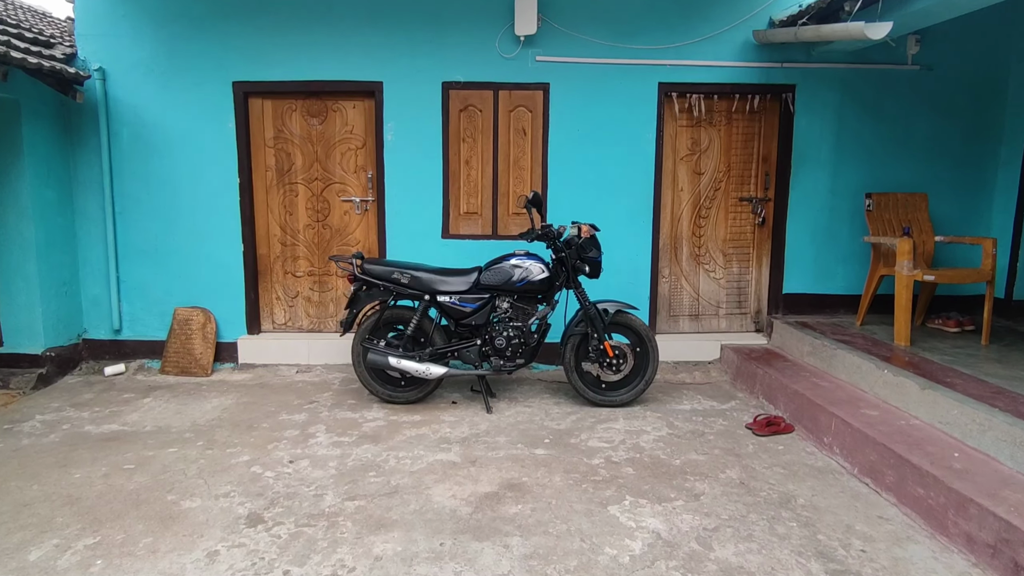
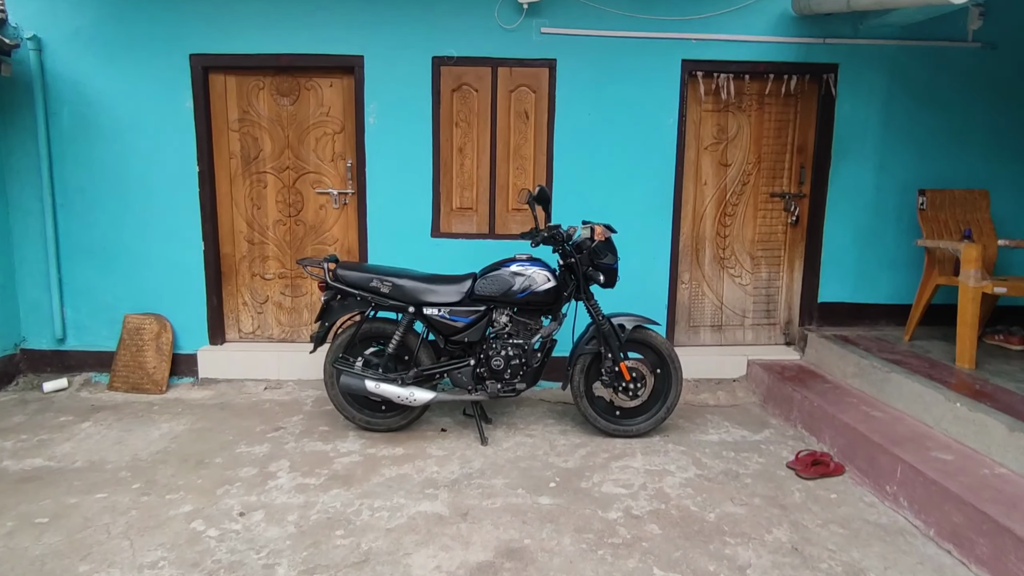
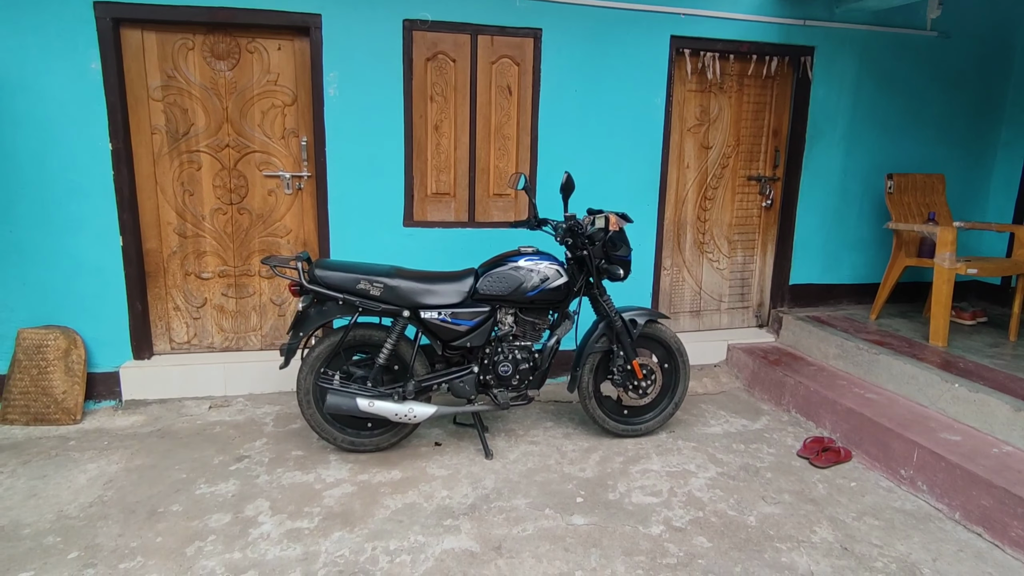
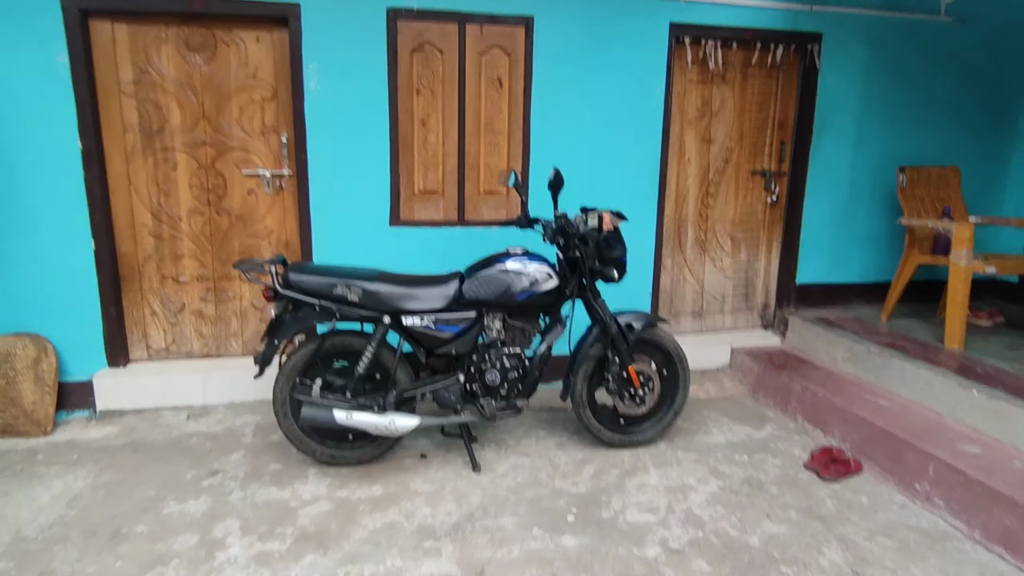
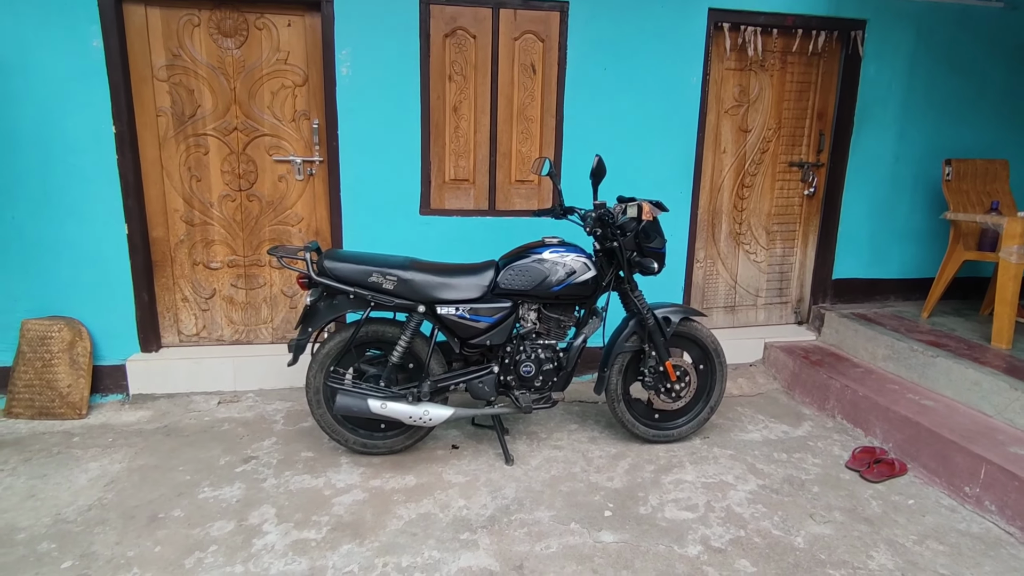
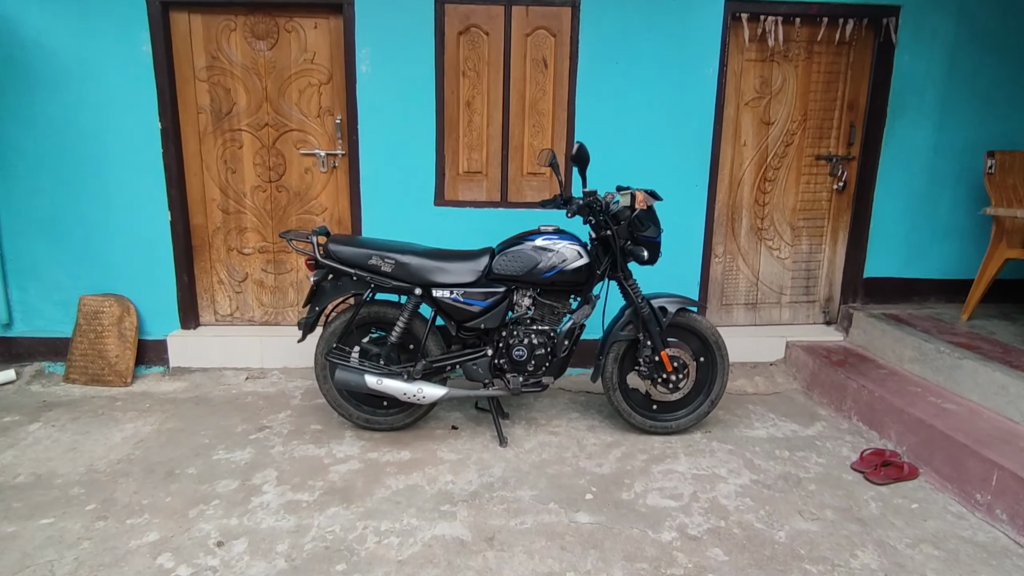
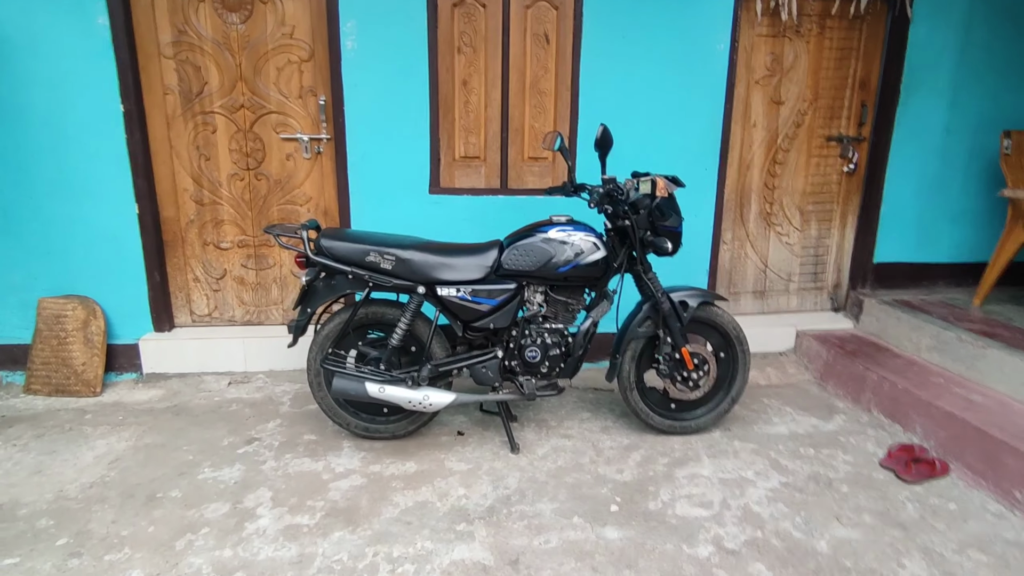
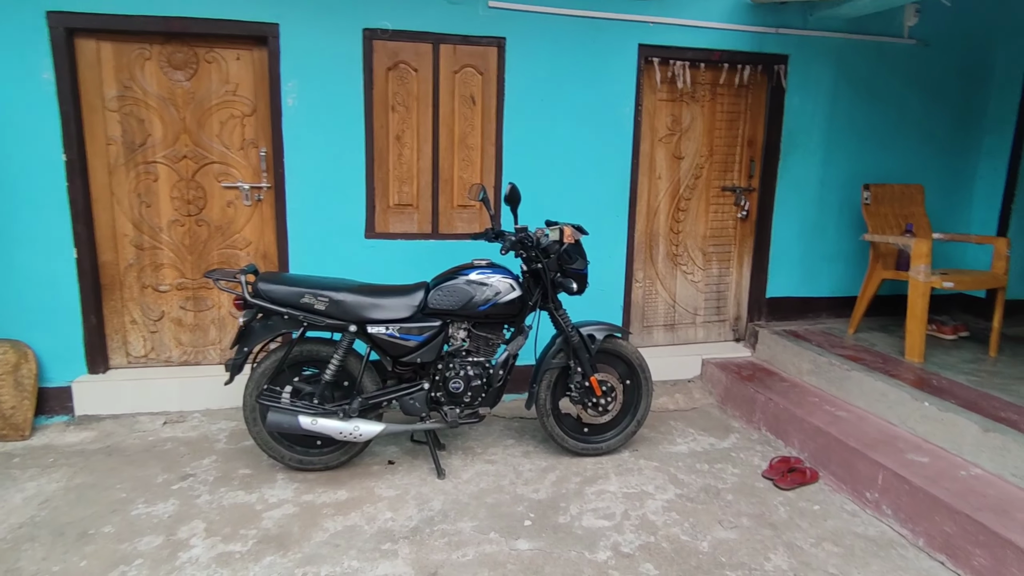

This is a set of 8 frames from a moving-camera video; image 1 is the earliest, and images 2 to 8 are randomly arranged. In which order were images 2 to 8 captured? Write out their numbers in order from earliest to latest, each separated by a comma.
2, 6, 7, 5, 4, 8, 3
